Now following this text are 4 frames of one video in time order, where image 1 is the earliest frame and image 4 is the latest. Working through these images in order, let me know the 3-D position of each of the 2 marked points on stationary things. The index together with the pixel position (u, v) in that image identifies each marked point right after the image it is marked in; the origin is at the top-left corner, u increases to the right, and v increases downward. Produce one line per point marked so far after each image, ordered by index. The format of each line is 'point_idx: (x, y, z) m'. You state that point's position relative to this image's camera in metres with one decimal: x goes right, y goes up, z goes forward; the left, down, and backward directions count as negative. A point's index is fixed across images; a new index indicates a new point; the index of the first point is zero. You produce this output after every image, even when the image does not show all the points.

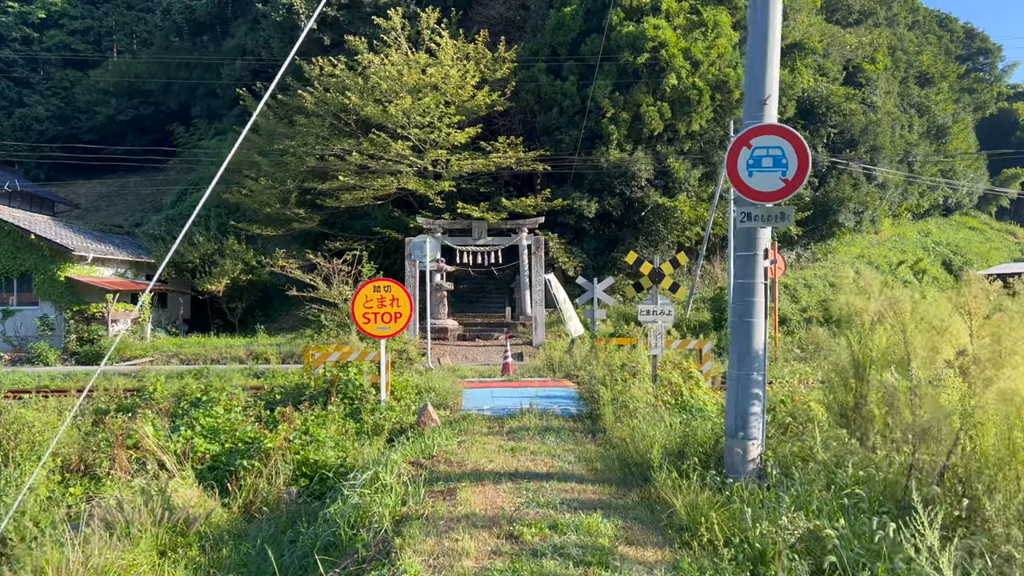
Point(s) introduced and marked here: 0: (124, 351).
0: (-9.5, -1.5, +19.6) m
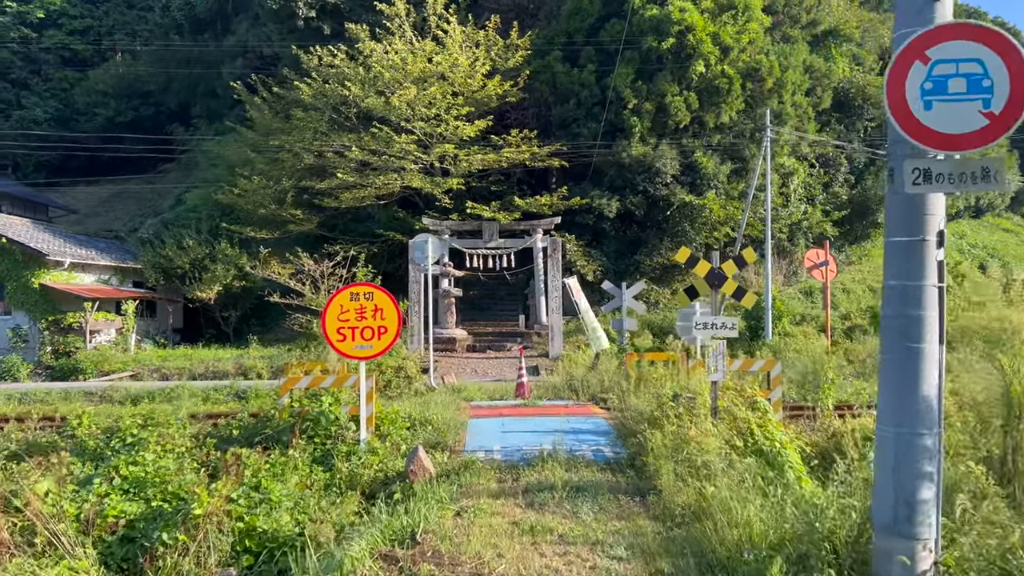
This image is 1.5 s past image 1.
0: (-9.2, -1.7, +17.8) m
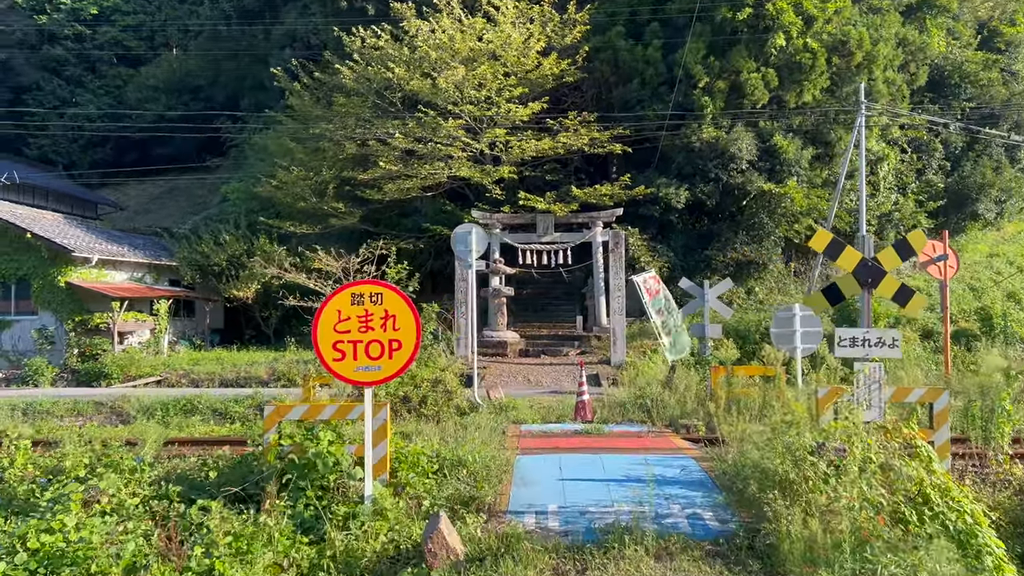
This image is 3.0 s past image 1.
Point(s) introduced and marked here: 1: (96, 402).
0: (-8.0, -1.7, +16.6) m
1: (-6.6, -1.8, +12.7) m
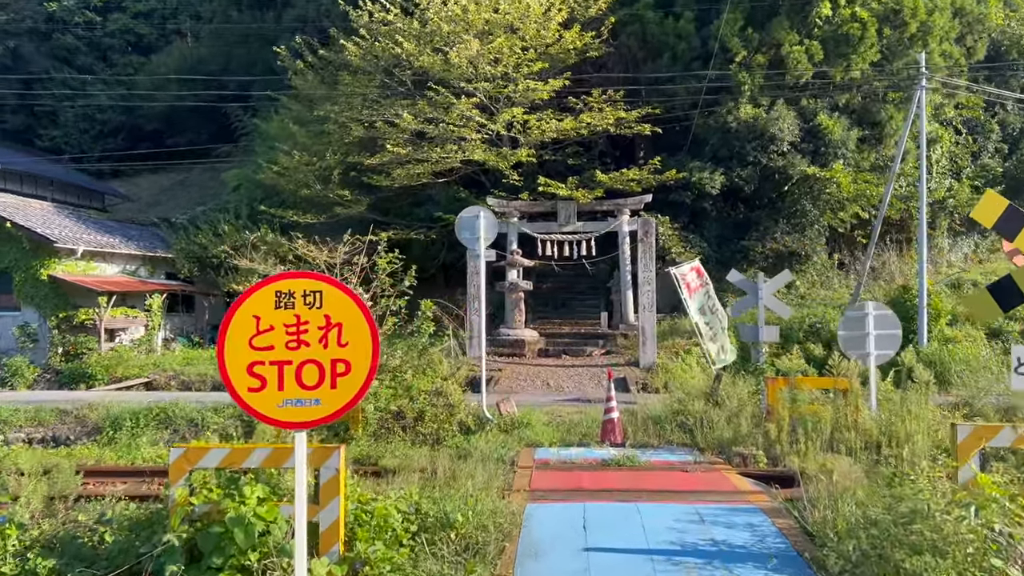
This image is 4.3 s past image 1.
0: (-7.7, -1.6, +15.2) m
1: (-6.4, -1.7, +11.3) m
